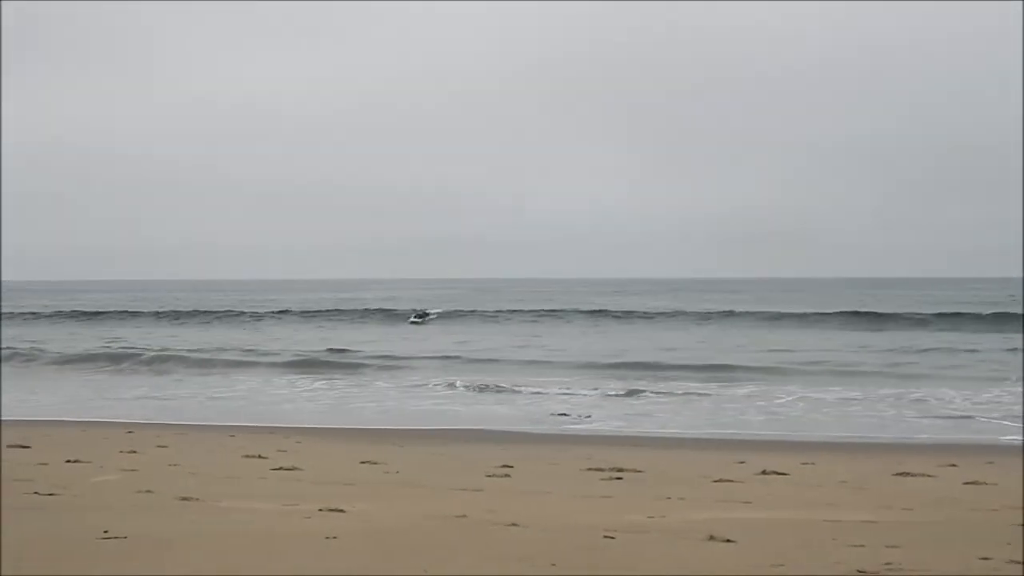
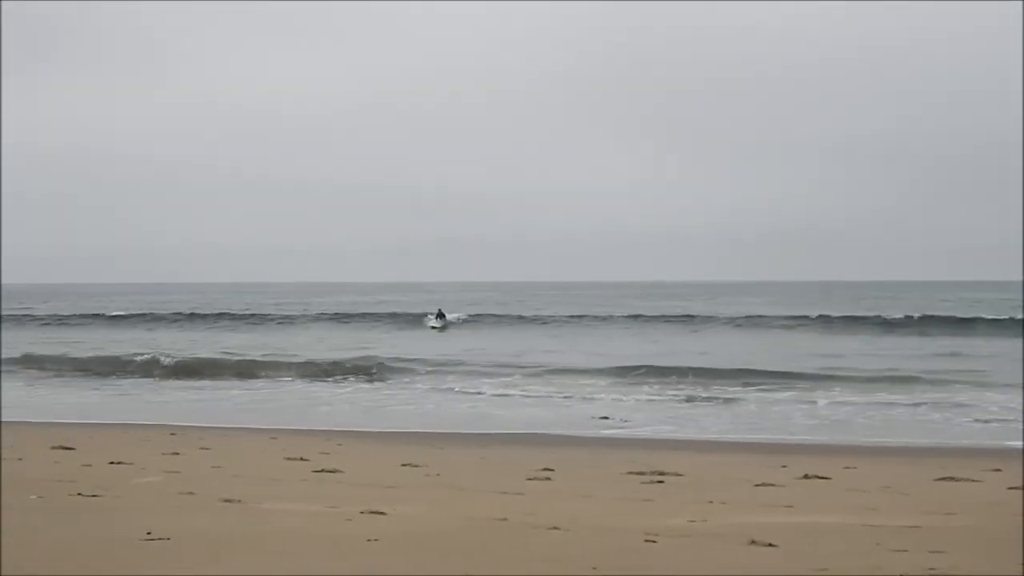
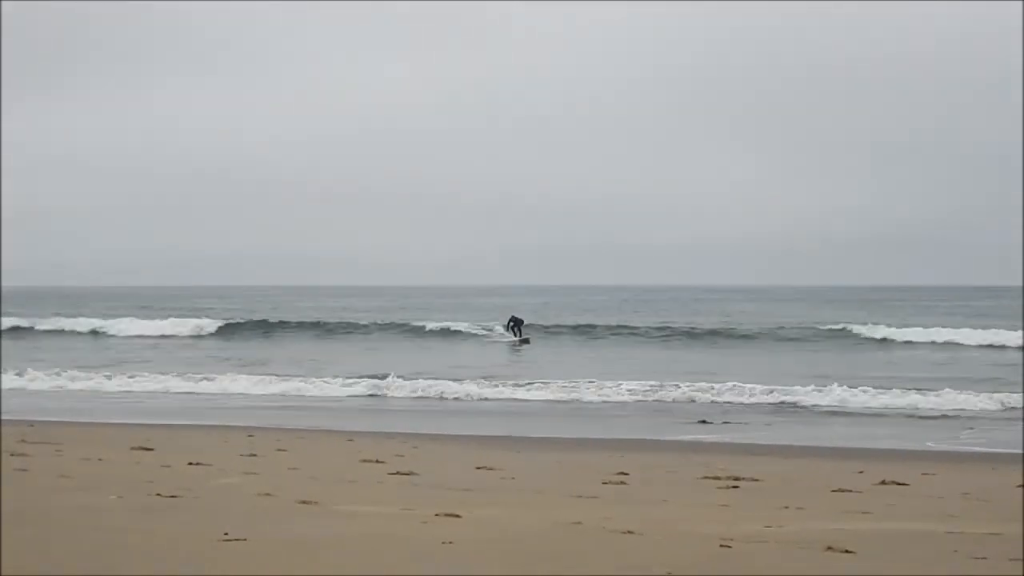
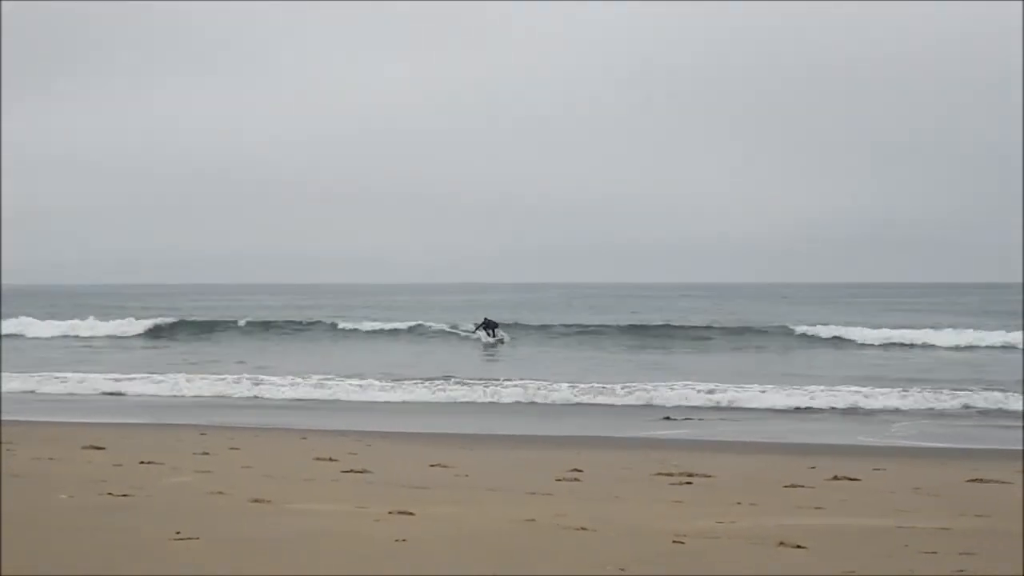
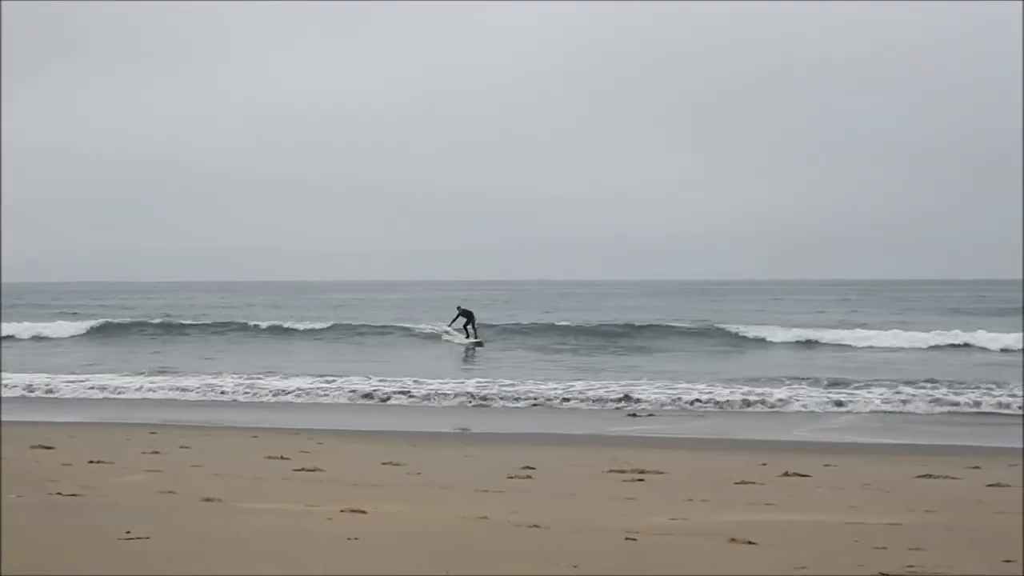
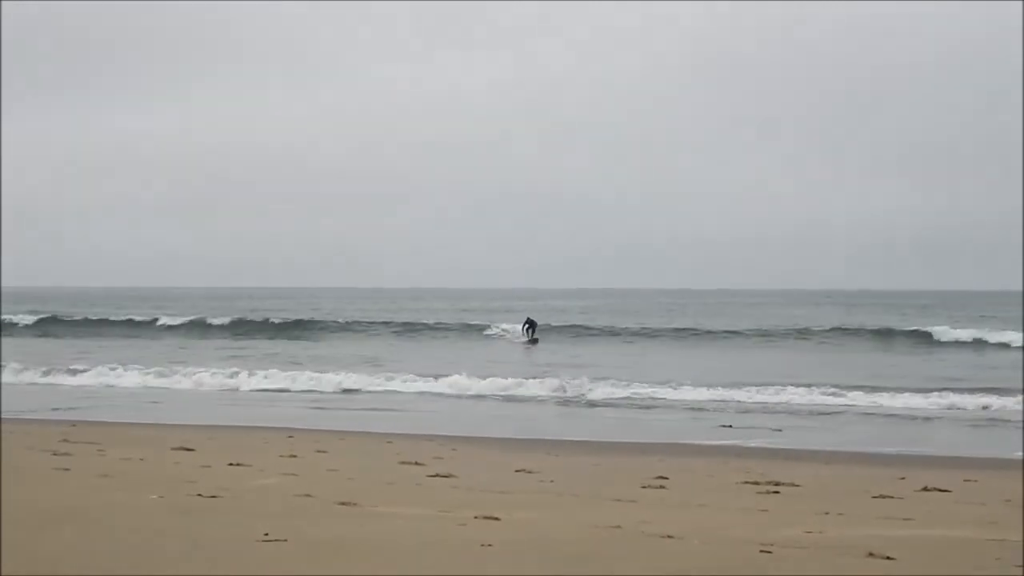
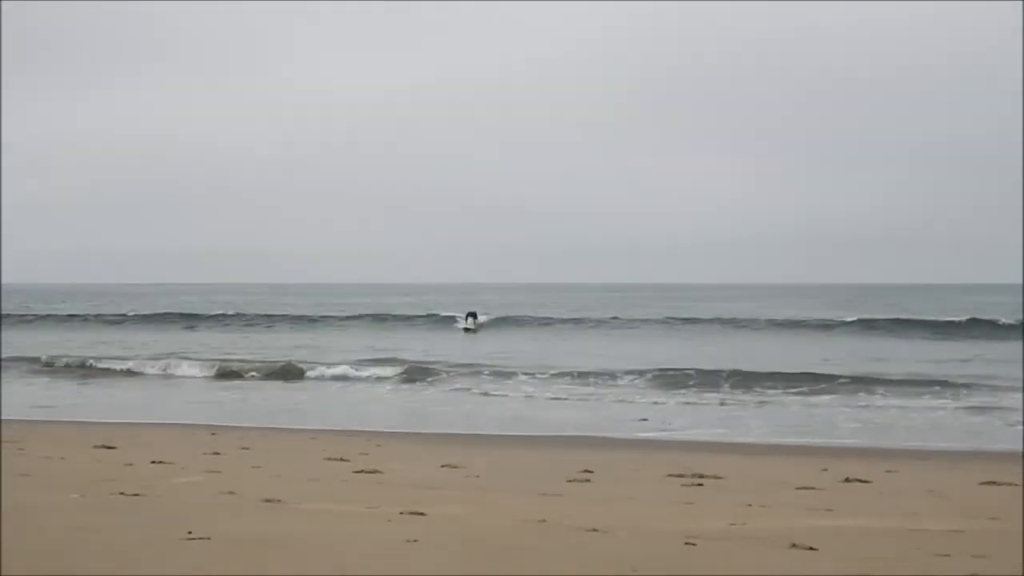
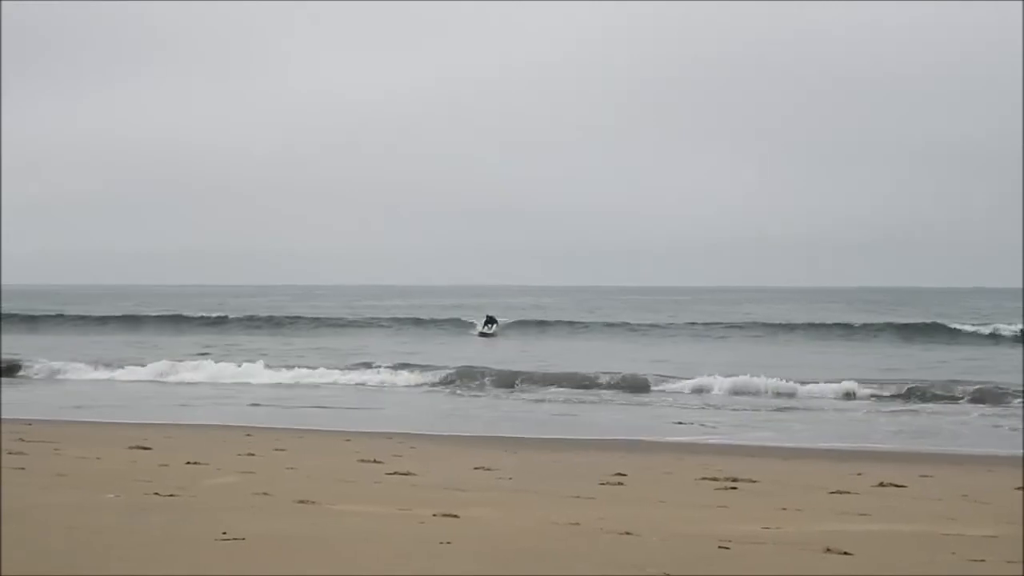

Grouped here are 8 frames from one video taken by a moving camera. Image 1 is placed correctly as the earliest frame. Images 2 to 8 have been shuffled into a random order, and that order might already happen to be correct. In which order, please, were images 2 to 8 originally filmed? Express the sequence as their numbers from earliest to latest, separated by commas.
2, 7, 8, 6, 3, 4, 5
